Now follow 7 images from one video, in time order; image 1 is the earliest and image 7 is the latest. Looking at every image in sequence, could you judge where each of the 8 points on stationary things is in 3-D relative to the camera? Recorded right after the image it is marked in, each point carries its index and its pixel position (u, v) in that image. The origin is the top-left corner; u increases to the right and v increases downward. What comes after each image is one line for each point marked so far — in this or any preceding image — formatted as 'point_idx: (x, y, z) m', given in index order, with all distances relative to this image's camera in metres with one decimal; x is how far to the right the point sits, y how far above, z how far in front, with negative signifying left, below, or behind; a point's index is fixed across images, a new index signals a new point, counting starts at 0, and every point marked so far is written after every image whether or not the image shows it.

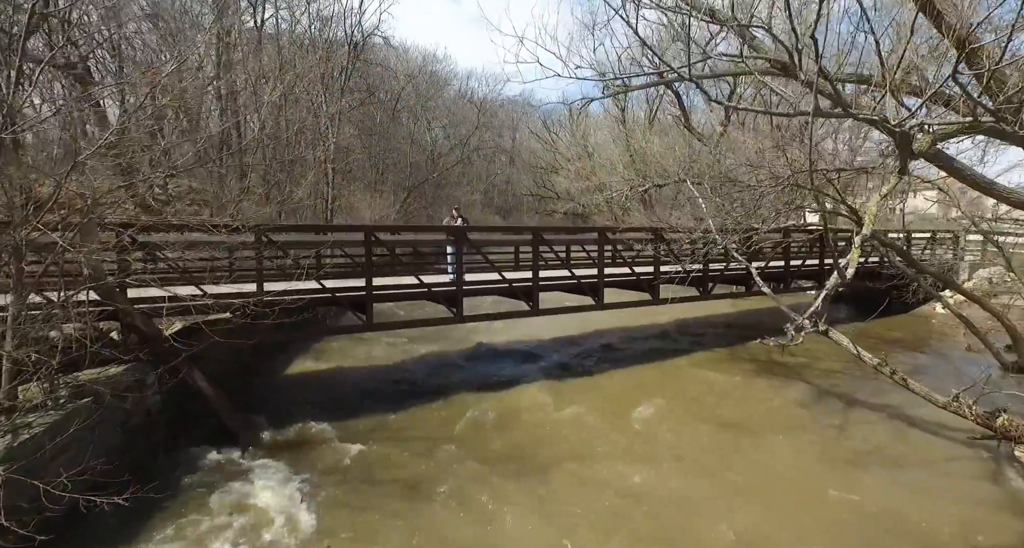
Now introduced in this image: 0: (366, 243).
0: (-1.8, +0.4, +7.8) m
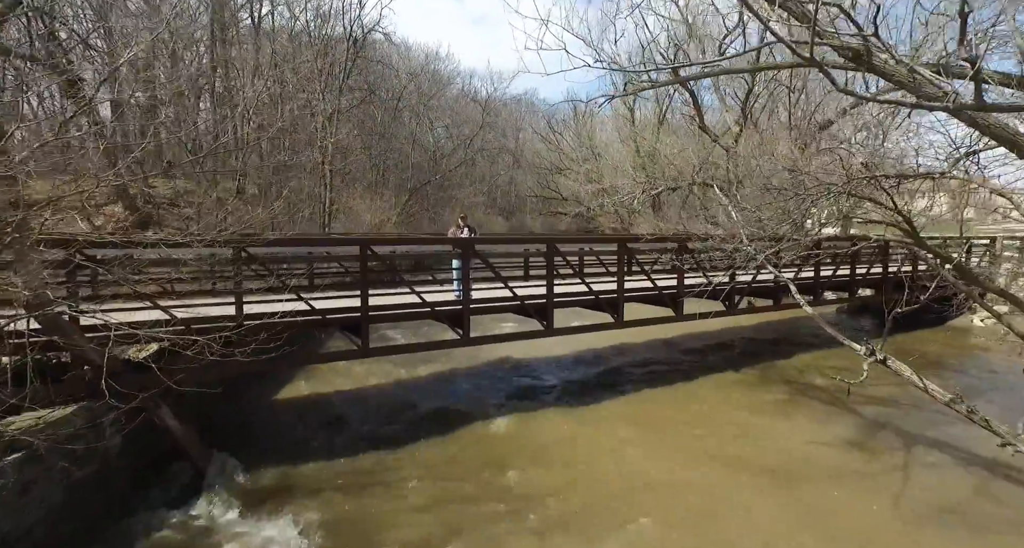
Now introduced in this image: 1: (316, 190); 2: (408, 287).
0: (-1.7, +0.2, +6.9) m
1: (-6.2, +2.6, +19.9) m
2: (-1.2, -0.1, +7.1) m
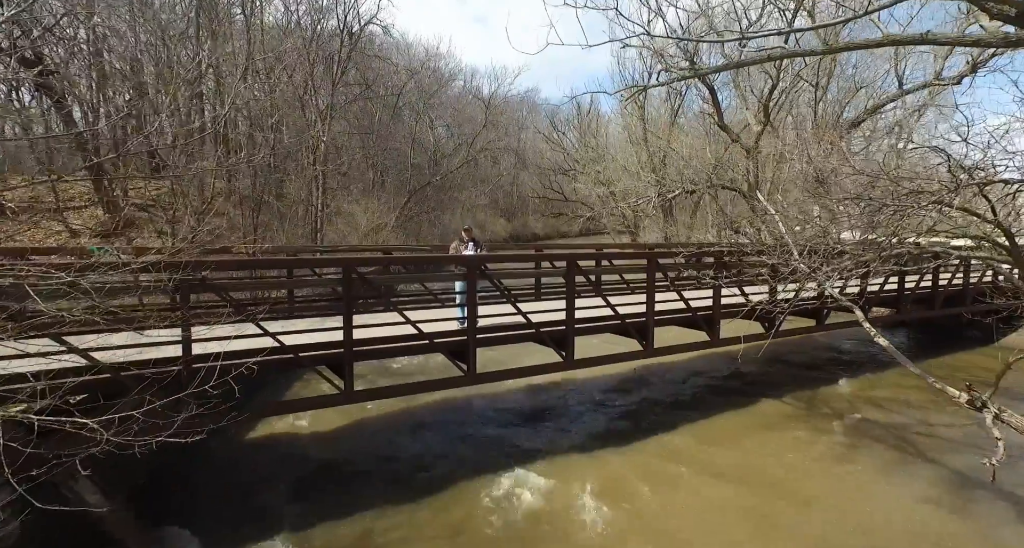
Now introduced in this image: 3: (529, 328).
0: (-1.5, -0.1, +5.7) m
1: (-6.0, +2.4, +18.7) m
2: (-1.0, -0.4, +5.8) m
3: (+0.2, -0.6, +6.7) m
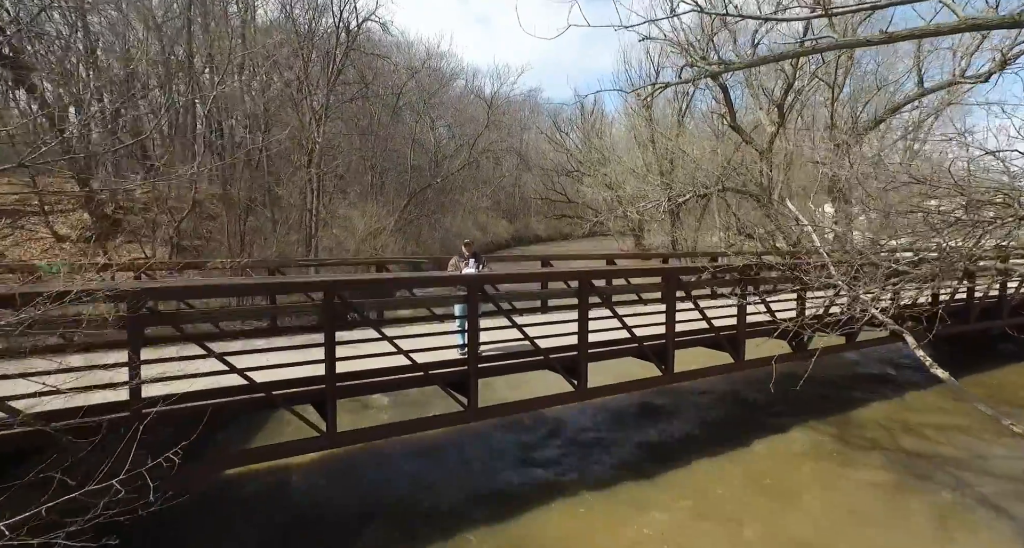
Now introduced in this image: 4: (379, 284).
0: (-1.4, -0.2, +4.9) m
1: (-6.0, +2.2, +18.0) m
2: (-1.0, -0.6, +5.1) m
3: (+0.2, -0.8, +6.0) m
4: (-1.1, -0.1, +5.1) m
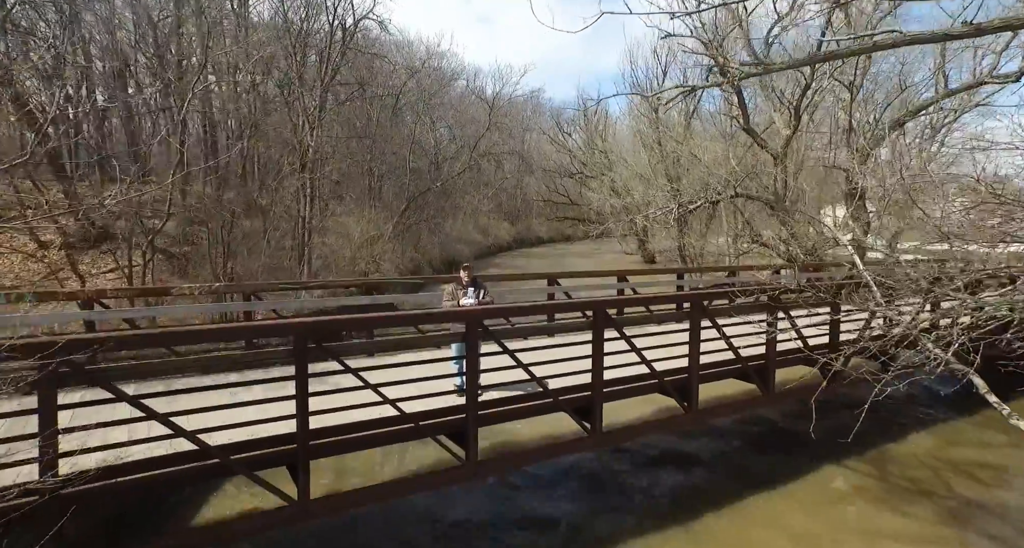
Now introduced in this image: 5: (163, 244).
0: (-1.4, -0.5, +4.2) m
1: (-5.9, +2.0, +17.2) m
2: (-0.9, -0.8, +4.3) m
3: (+0.3, -1.0, +5.2) m
4: (-1.0, -0.3, +4.3) m
5: (-8.8, +0.7, +15.8) m
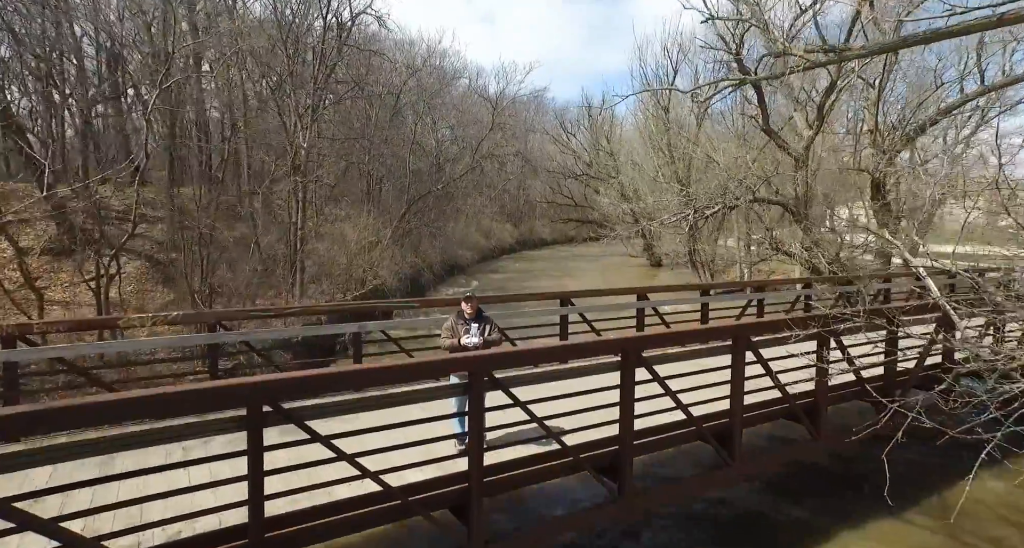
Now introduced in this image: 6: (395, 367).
0: (-1.3, -0.7, +3.2) m
1: (-5.8, +1.8, +16.3) m
2: (-0.9, -1.0, +3.4) m
3: (+0.4, -1.2, +4.3) m
4: (-0.9, -0.6, +3.4) m
5: (-8.6, +0.5, +14.9) m
6: (-0.7, -0.5, +3.5) m
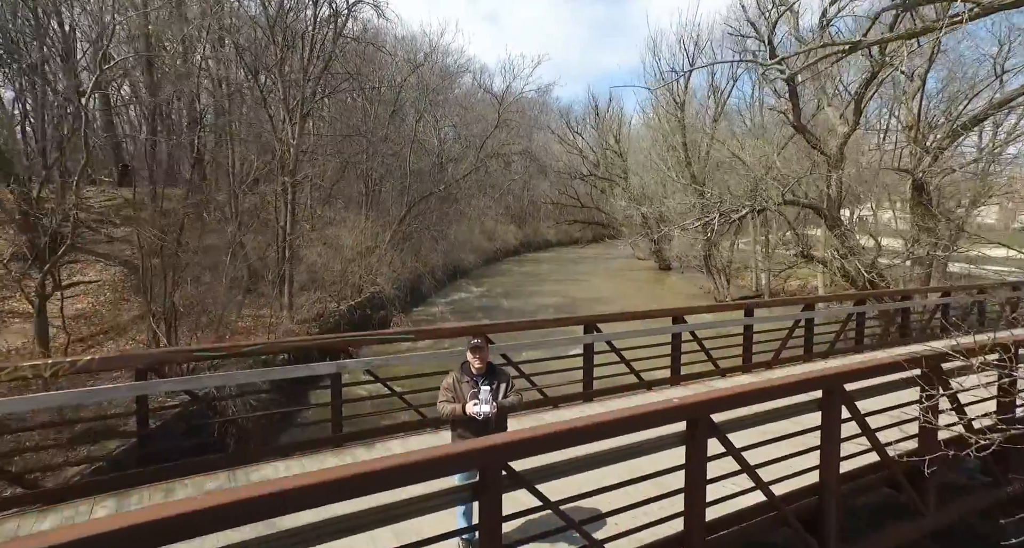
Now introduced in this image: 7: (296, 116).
0: (-1.2, -0.9, +2.0) m
1: (-5.6, +1.6, +15.1) m
2: (-0.7, -1.2, +2.1) m
3: (+0.5, -1.4, +3.0) m
4: (-0.8, -0.8, +2.1) m
5: (-8.5, +0.3, +13.7) m
6: (-0.6, -0.7, +2.2) m
7: (-5.1, +3.8, +15.0) m
